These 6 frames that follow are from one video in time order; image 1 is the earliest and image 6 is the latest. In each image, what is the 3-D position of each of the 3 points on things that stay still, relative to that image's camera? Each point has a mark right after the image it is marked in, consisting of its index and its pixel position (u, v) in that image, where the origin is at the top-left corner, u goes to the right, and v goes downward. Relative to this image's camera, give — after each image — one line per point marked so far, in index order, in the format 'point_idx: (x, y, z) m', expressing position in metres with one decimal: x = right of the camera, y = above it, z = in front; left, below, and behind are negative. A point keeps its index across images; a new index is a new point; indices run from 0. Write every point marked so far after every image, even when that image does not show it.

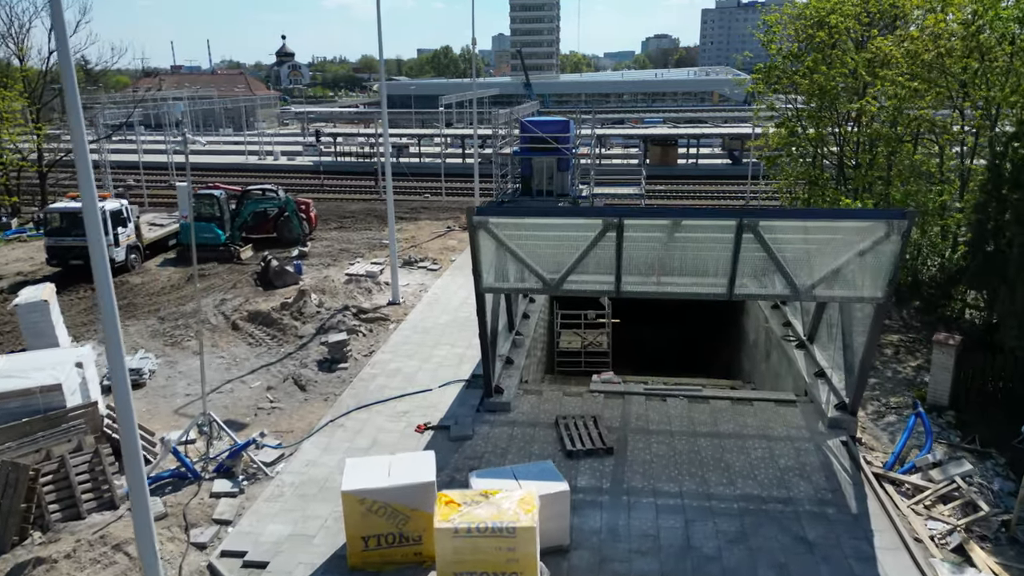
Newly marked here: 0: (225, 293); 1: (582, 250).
0: (-7.0, -0.1, +16.7) m
1: (+0.9, +0.5, +9.0) m
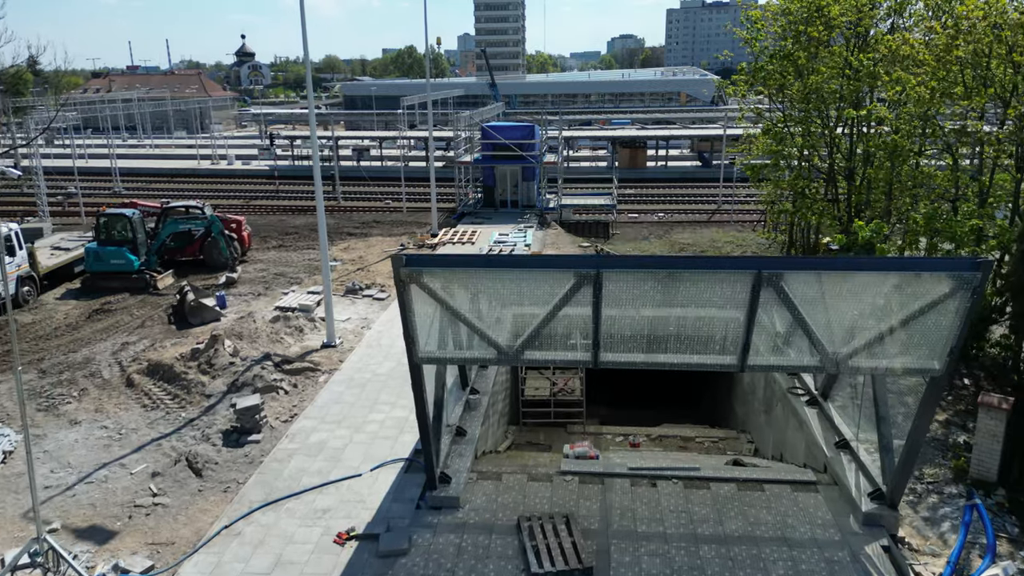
0: (-7.9, -1.0, +14.2) m
1: (+0.4, -0.2, +6.8) m
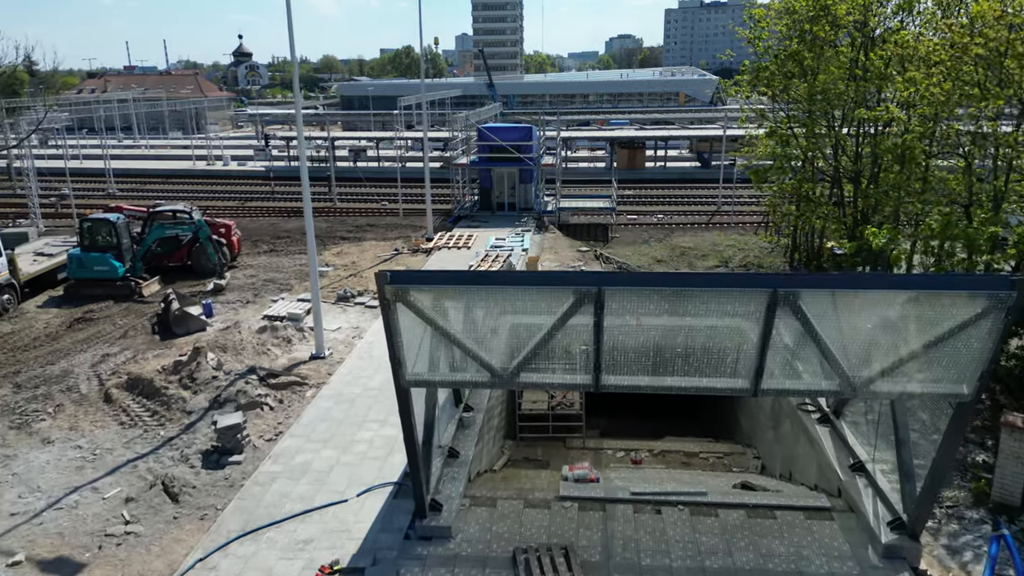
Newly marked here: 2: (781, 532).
0: (-7.9, -1.1, +13.6) m
1: (+0.3, -0.4, +6.3) m
2: (+3.0, -2.7, +7.7) m
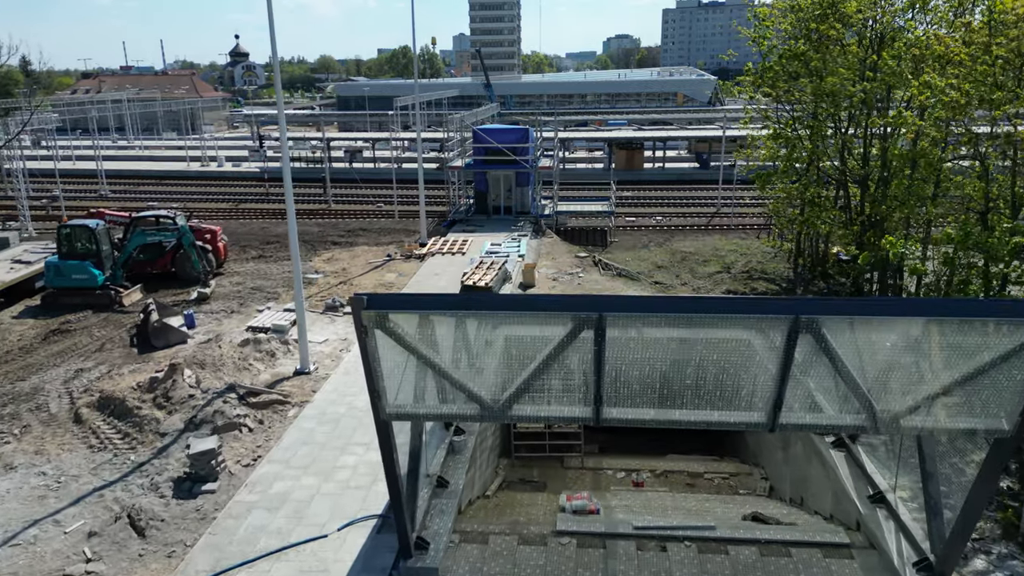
0: (-8.0, -1.3, +13.0) m
1: (+0.2, -0.6, +5.6) m
2: (+2.9, -2.9, +7.1) m
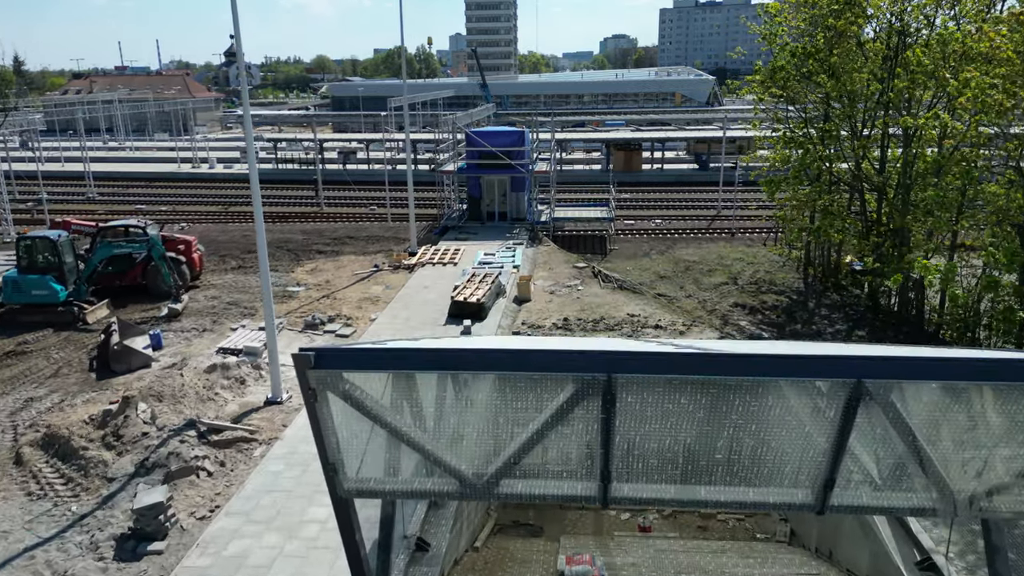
0: (-8.1, -1.7, +11.8) m
1: (+0.1, -0.9, +4.5) m
2: (+2.8, -3.2, +6.0) m
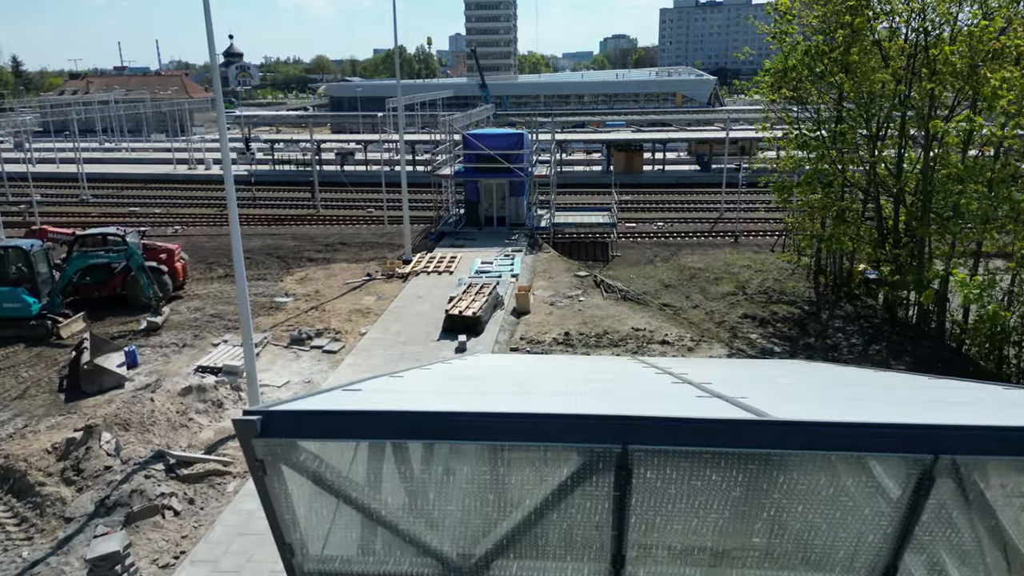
0: (-8.2, -1.9, +11.1) m
1: (+0.1, -1.2, +3.7) m
2: (+2.8, -3.5, +5.2) m
